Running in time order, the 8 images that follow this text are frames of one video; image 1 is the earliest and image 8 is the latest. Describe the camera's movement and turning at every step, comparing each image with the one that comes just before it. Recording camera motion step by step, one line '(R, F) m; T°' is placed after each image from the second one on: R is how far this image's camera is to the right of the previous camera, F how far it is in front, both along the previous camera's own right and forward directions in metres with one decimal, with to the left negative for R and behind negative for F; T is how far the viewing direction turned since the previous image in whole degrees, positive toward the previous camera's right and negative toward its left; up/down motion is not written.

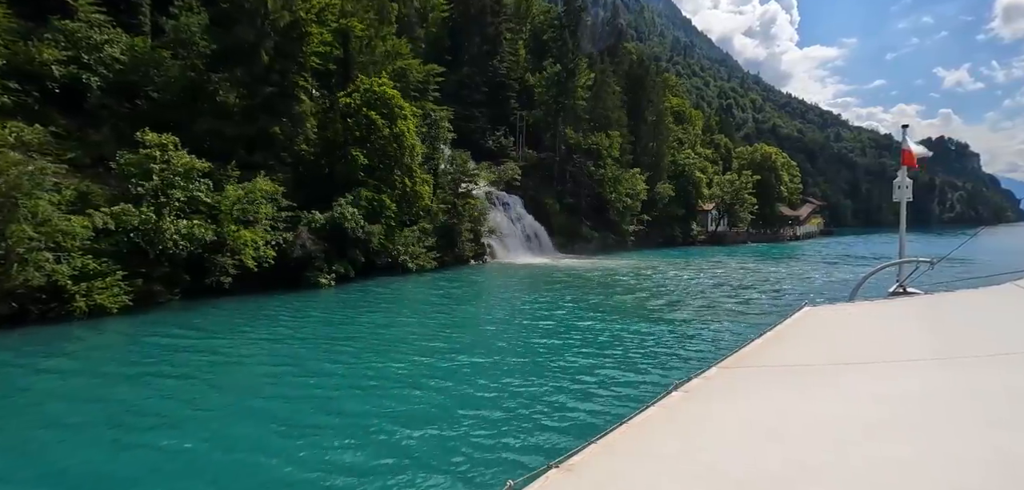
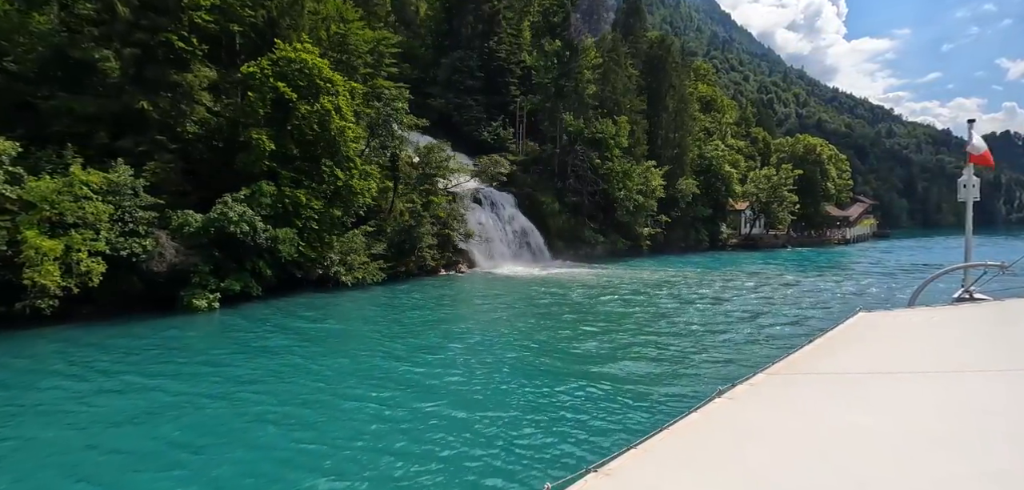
(+2.7, +5.7) m; -4°
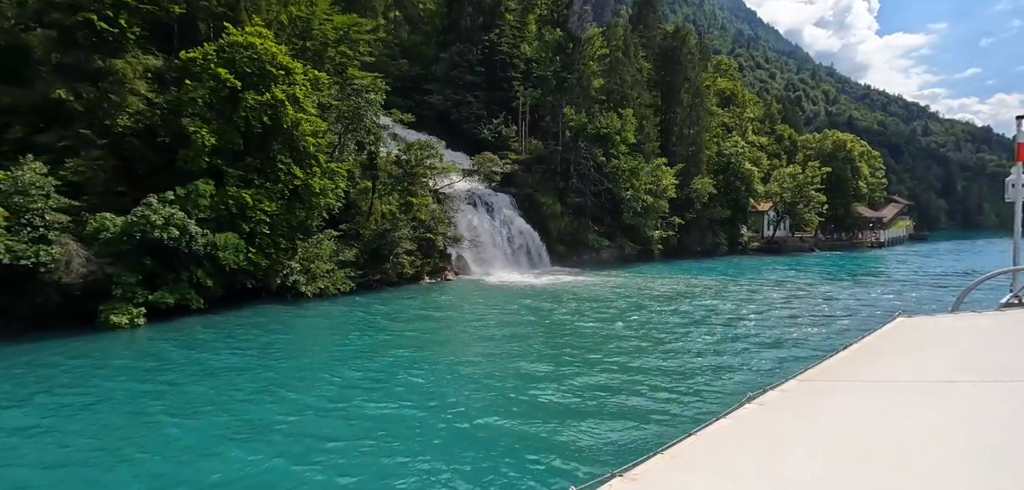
(+1.4, +2.4) m; -2°
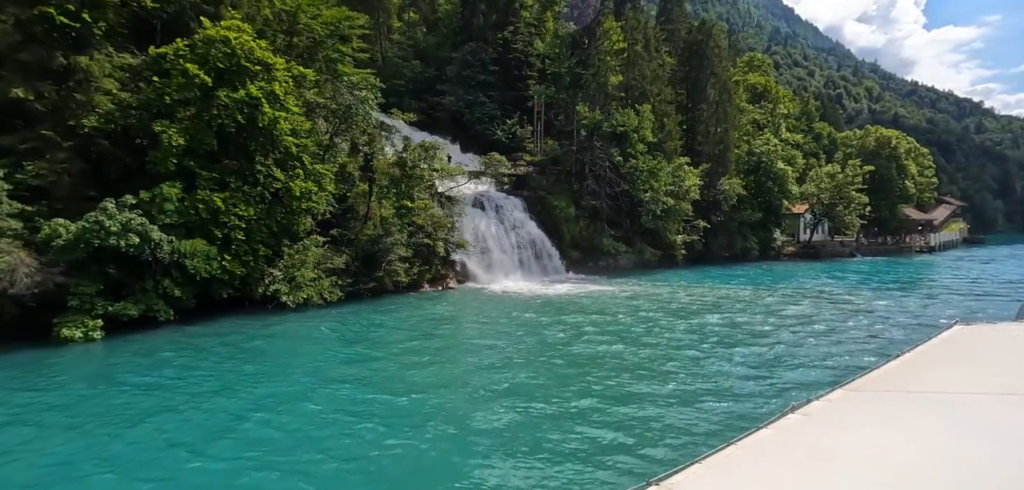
(+1.1, +1.6) m; -3°
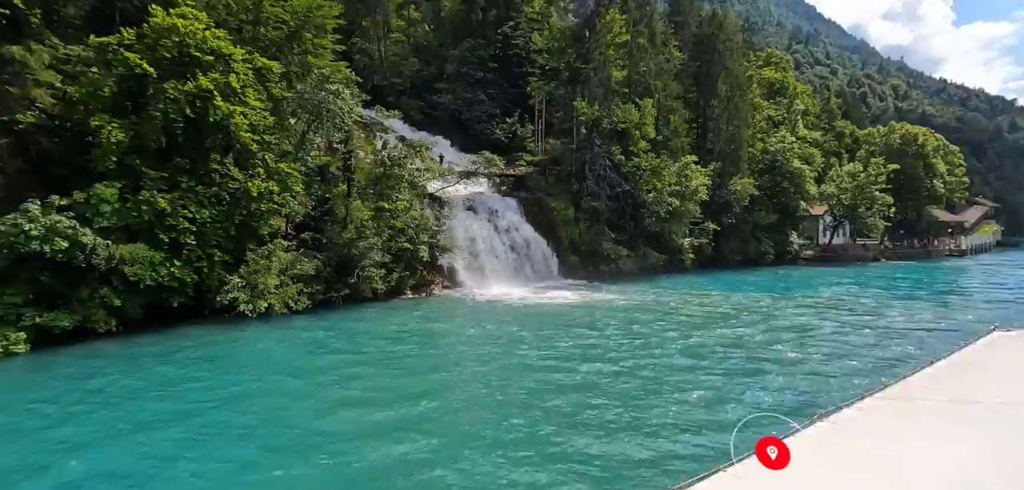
(+1.2, +1.5) m; -2°
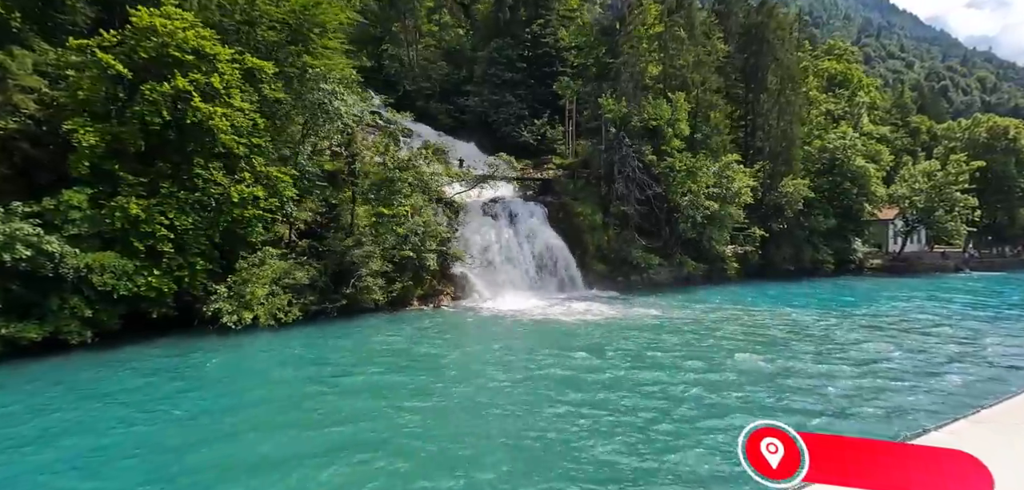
(+1.6, +1.6) m; -6°
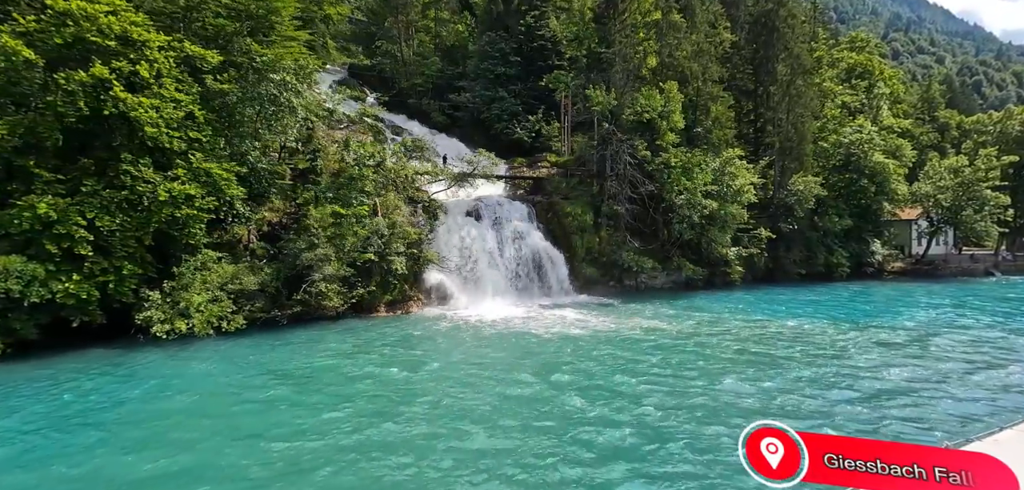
(+1.6, +1.5) m; -2°
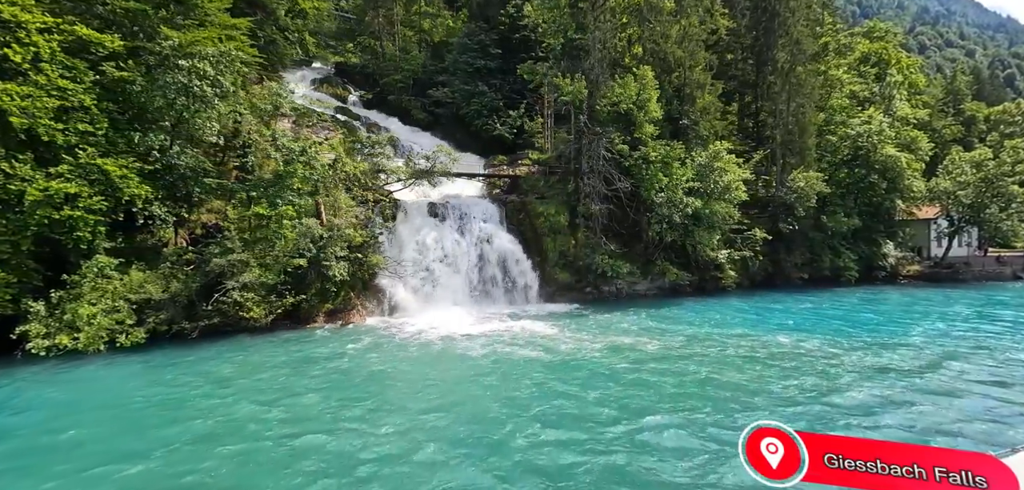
(+2.1, +1.9) m; -2°
